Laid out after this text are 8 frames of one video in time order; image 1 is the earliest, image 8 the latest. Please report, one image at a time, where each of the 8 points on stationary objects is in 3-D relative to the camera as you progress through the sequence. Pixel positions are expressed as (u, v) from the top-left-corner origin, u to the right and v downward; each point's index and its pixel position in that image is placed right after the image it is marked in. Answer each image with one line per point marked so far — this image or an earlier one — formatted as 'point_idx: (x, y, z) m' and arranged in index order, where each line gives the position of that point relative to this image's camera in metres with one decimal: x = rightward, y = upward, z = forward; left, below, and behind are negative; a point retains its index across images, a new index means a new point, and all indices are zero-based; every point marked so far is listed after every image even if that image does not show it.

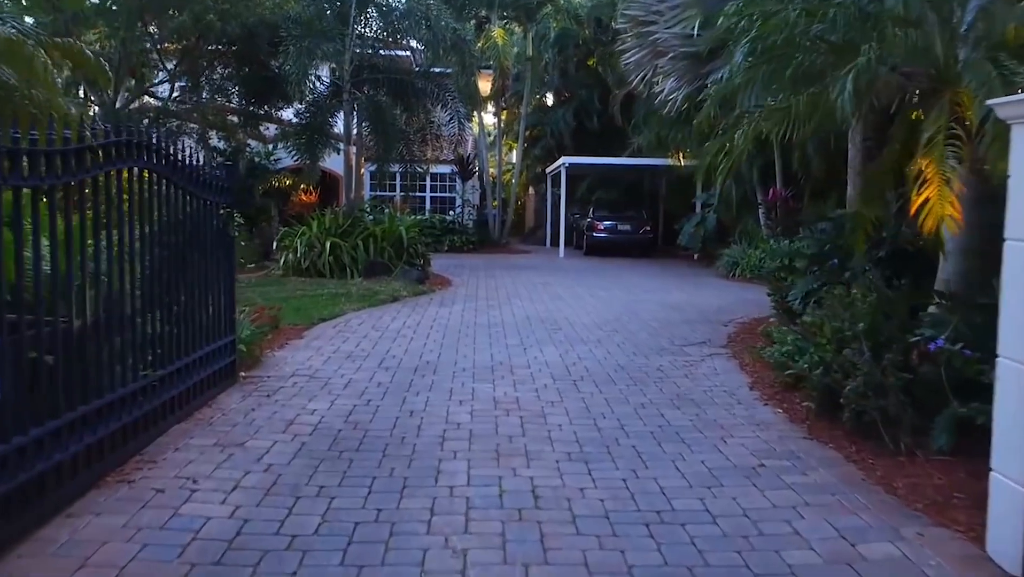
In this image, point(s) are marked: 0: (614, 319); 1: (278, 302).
0: (+1.4, -0.4, +12.6) m
1: (-3.5, -0.2, +13.7) m
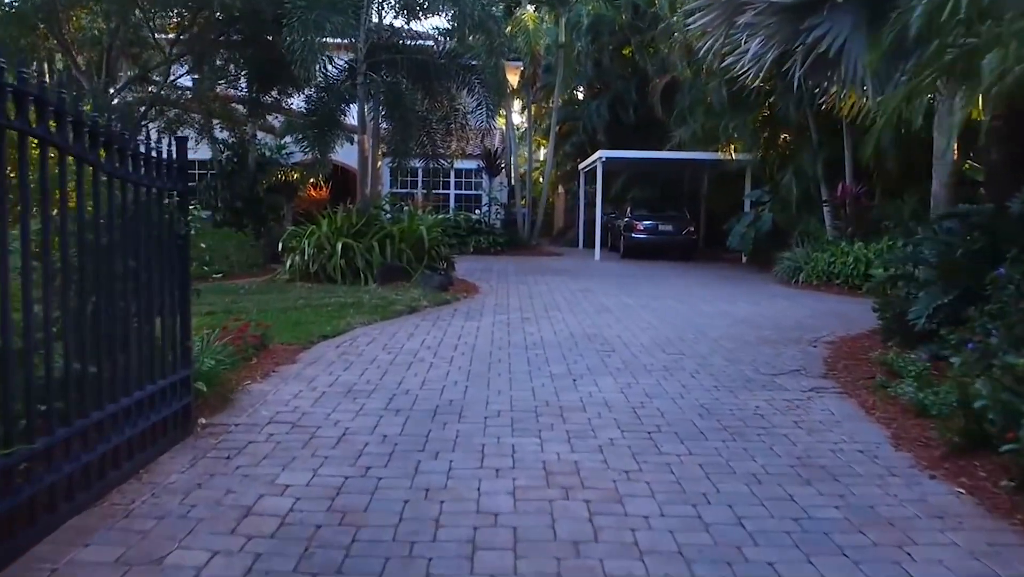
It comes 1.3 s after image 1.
0: (+1.9, -0.6, +10.4) m
1: (-3.0, -0.3, +11.6) m
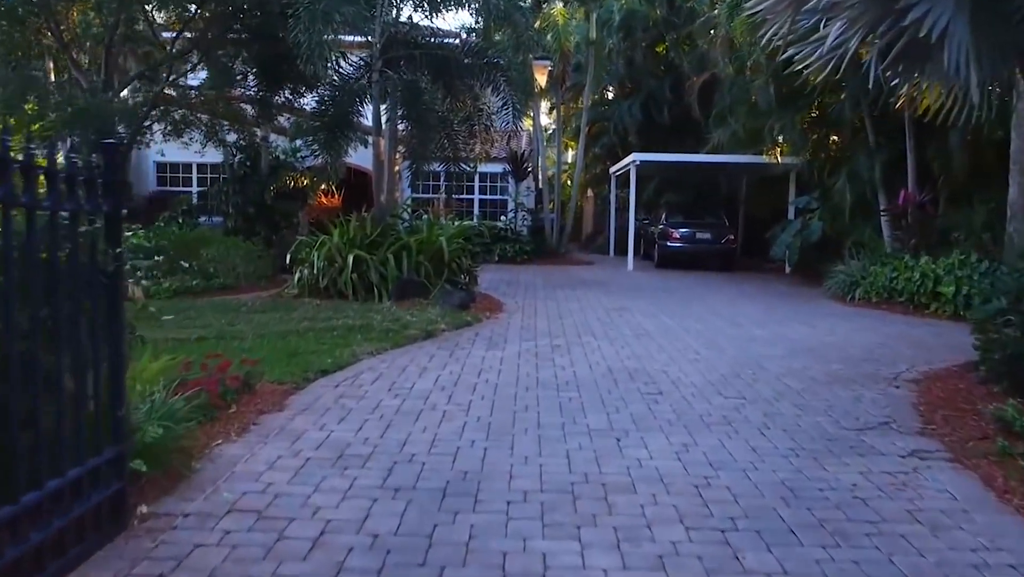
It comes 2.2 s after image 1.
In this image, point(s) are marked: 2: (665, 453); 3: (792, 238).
0: (+2.2, -0.9, +8.9) m
1: (-2.7, -0.6, +10.2) m
2: (+1.0, -1.1, +6.1) m
3: (+6.0, +1.1, +19.5) m
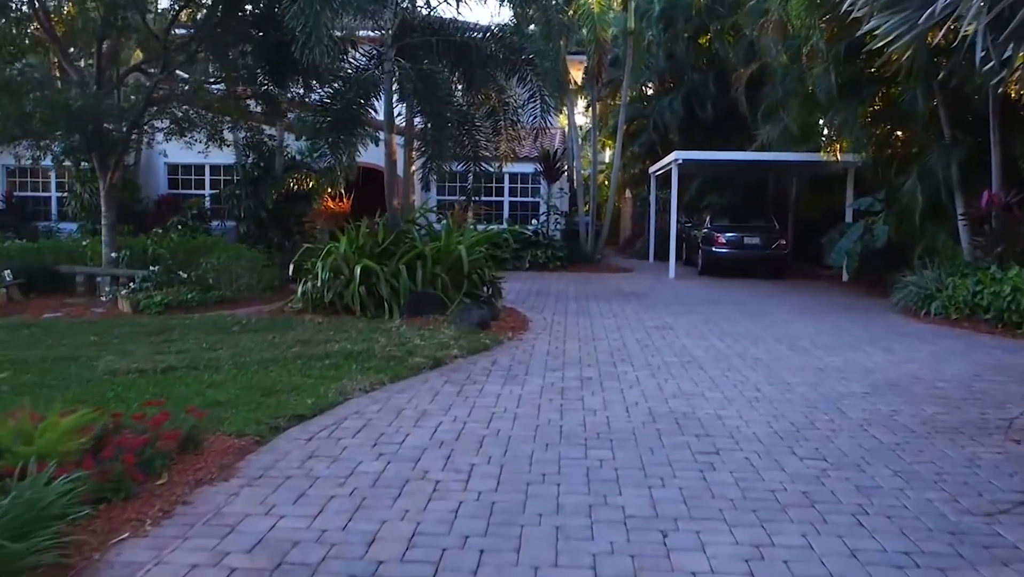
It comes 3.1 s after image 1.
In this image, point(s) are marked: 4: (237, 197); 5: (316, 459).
0: (+2.3, -1.1, +7.2) m
1: (-2.5, -0.8, +8.6) m
2: (+1.1, -1.3, +4.4) m
3: (+6.6, +0.9, +17.5) m
4: (-5.9, +1.9, +19.1) m
5: (-1.3, -1.1, +6.1) m
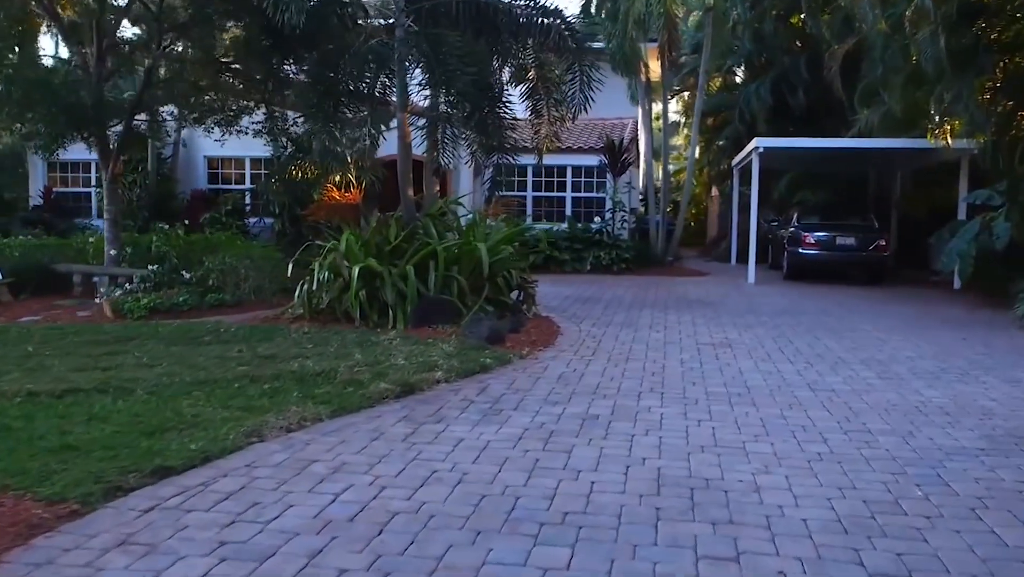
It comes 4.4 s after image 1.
0: (+2.0, -1.2, +4.8) m
1: (-2.6, -0.9, +6.8) m
2: (+0.4, -1.4, +2.2) m
3: (+7.3, +0.7, +14.6) m
4: (-4.9, +1.9, +17.5) m
5: (-1.8, -1.2, +4.1) m
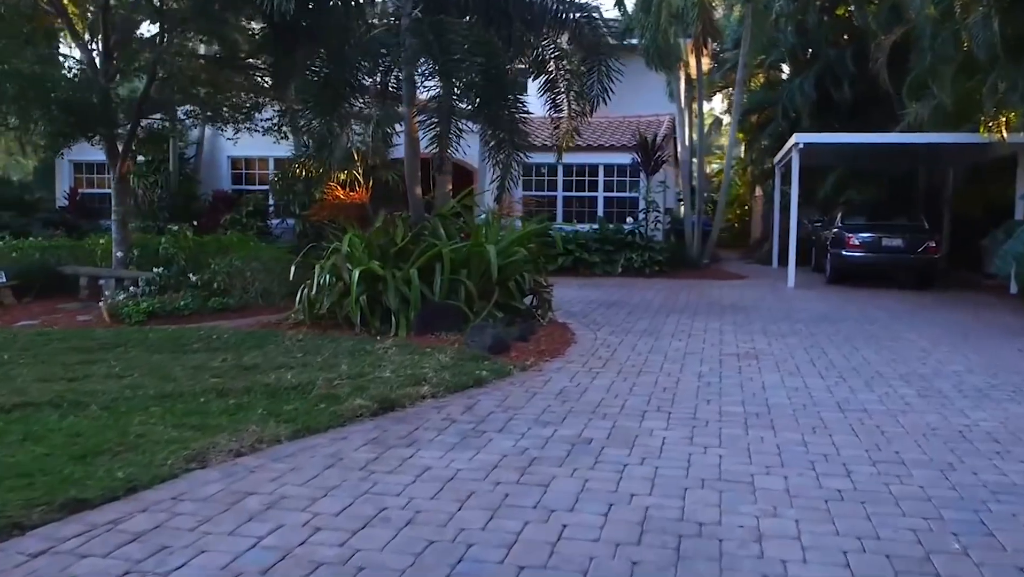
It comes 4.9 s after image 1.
0: (+1.7, -1.2, +3.9) m
1: (-2.8, -0.9, +6.2) m
2: (+0.1, -1.4, +1.4) m
3: (+7.6, +0.6, +13.5) m
4: (-4.4, +1.8, +17.0) m
5: (-2.0, -1.2, +3.5) m
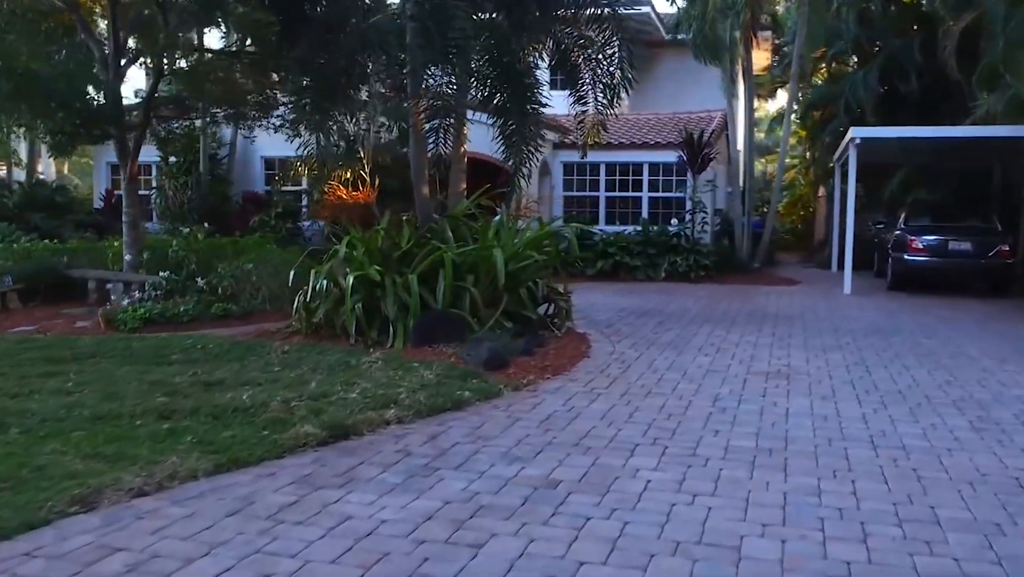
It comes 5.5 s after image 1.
0: (+1.3, -1.3, +2.9) m
1: (-3.0, -1.0, +5.5) m
2: (-0.5, -1.5, +0.5) m
3: (+7.9, +0.5, +12.0) m
4: (-3.8, +1.7, +16.4) m
5: (-2.4, -1.3, +2.7) m
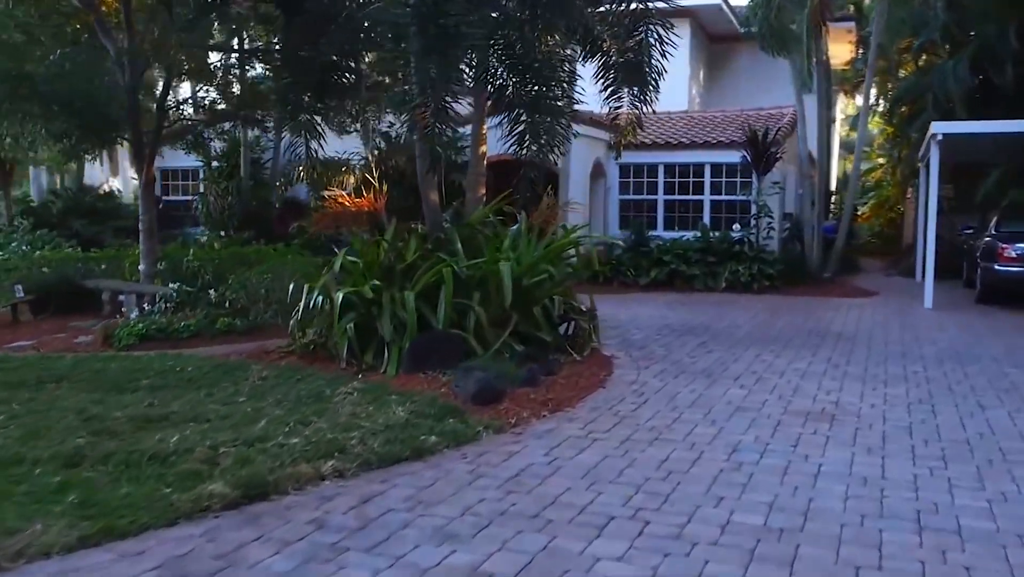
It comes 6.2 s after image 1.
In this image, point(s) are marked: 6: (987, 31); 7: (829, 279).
0: (+0.7, -1.5, +1.7) m
1: (-3.3, -1.1, +4.7) m
2: (-1.3, -1.6, -0.5) m
3: (+8.2, +0.3, +10.2) m
4: (-3.1, +1.6, +15.6) m
5: (-3.0, -1.4, +1.9) m
6: (+10.5, +5.6, +20.0) m
7: (+6.4, +0.2, +18.1) m
